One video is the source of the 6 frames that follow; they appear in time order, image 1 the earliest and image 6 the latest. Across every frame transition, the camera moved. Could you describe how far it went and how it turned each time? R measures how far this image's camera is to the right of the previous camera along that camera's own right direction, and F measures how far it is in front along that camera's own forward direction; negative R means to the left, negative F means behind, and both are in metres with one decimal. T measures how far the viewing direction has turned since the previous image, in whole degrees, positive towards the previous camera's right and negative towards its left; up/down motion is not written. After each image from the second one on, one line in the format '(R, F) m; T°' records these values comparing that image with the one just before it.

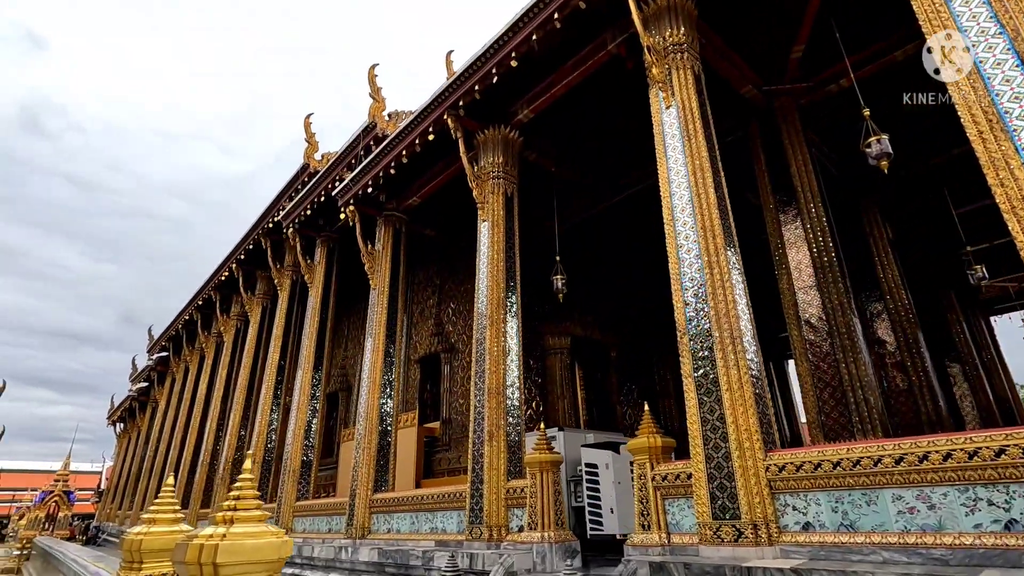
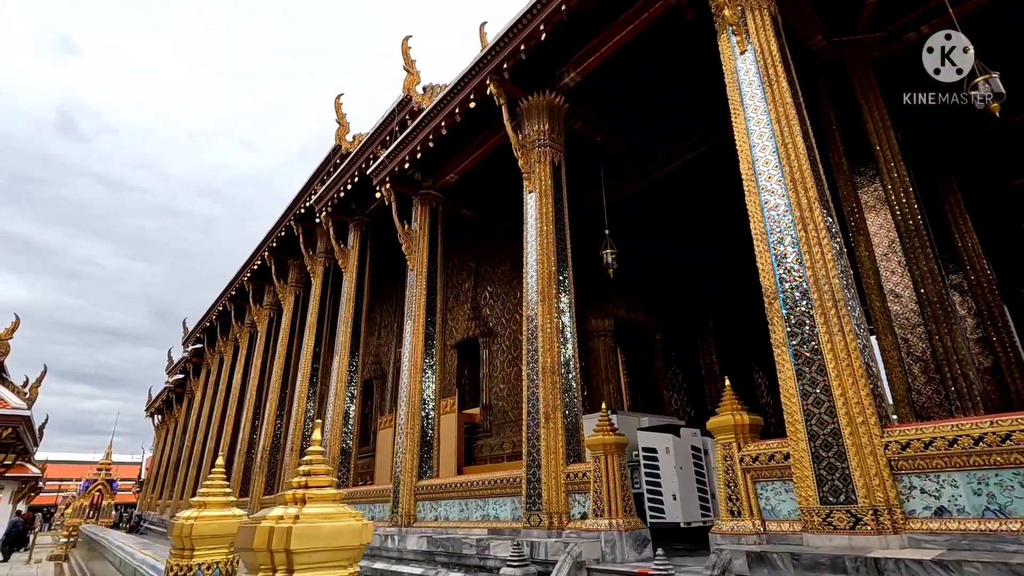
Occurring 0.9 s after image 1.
(-0.2, +0.2) m; -2°
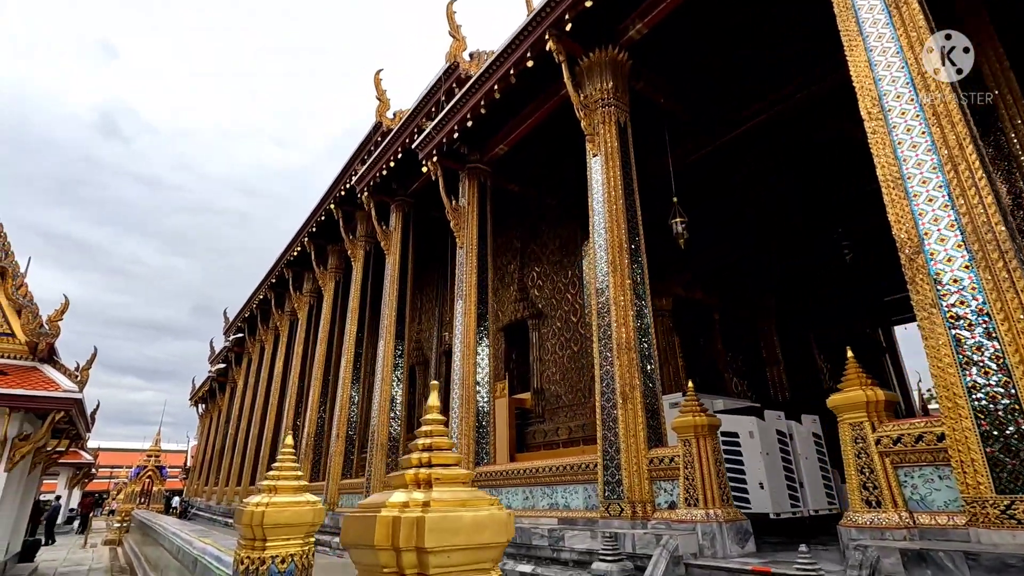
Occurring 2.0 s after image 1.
(-0.3, +0.3) m; -3°
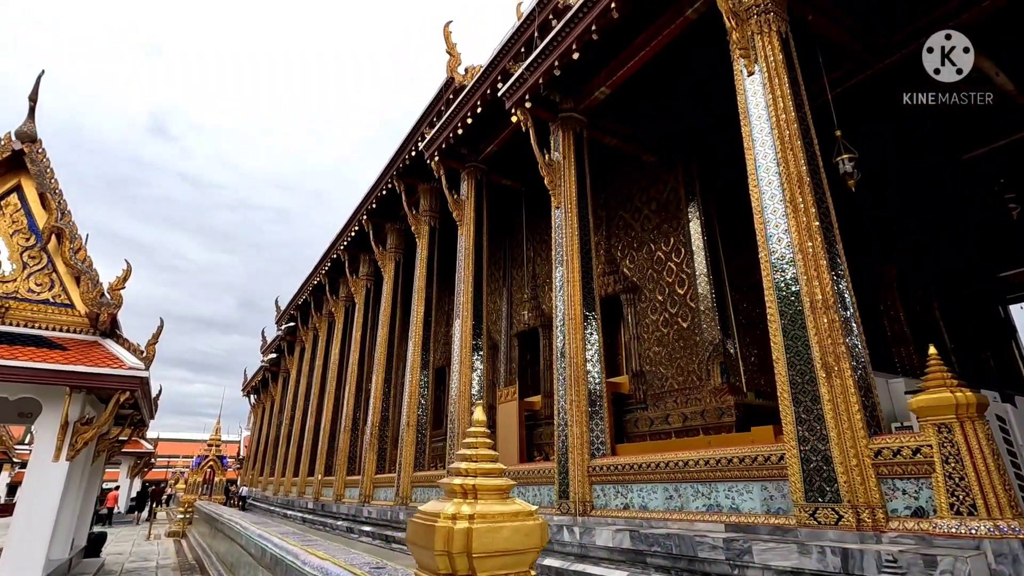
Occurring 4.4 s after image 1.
(-0.6, +0.6) m; -4°
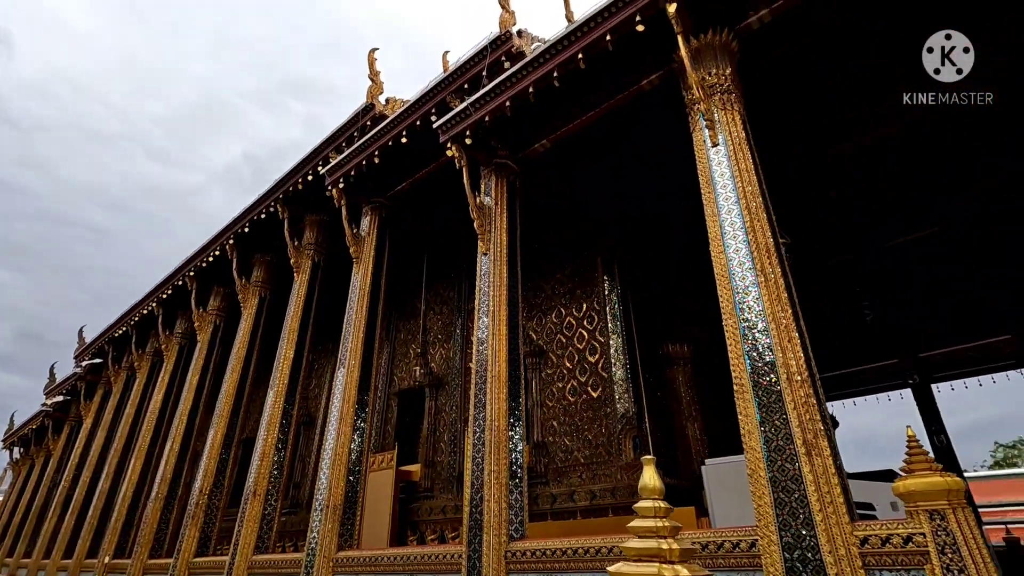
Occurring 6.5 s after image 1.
(-0.4, +0.5) m; +15°
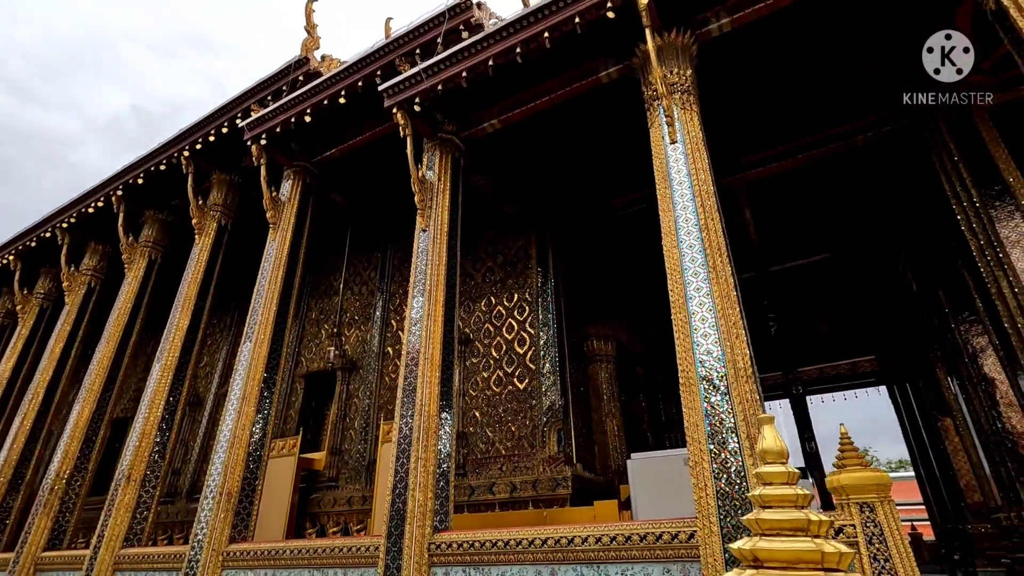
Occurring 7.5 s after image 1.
(-0.2, +0.2) m; +10°
